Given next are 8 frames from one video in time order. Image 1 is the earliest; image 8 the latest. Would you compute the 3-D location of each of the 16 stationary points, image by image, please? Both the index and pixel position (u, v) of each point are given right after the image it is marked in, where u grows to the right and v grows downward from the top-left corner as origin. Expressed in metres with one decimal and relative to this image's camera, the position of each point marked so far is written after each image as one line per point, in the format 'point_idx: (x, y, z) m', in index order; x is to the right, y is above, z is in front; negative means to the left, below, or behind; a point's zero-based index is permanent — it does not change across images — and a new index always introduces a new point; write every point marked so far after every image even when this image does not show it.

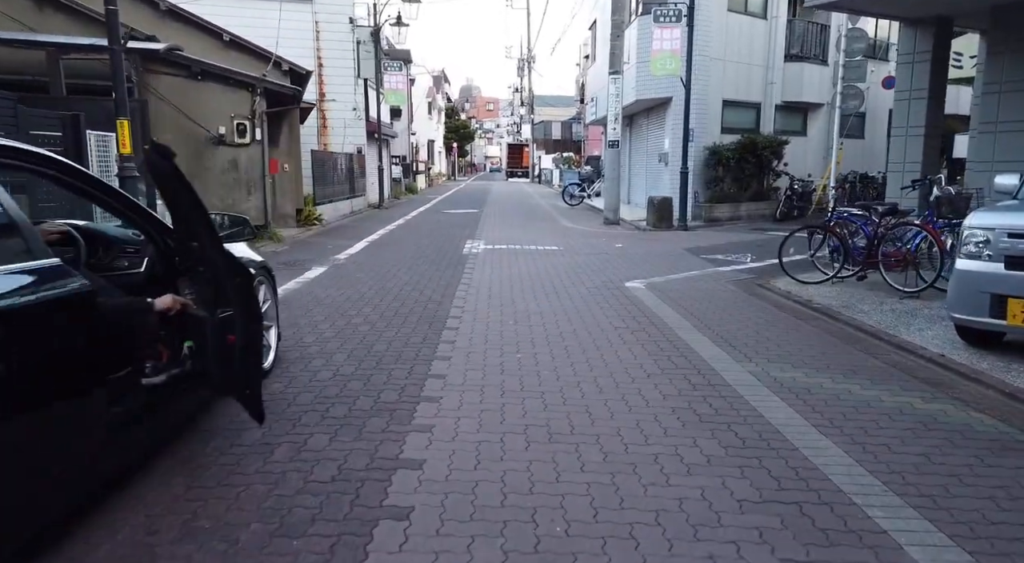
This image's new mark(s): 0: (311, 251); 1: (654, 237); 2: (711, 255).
0: (-4.0, +0.6, +15.0) m
1: (+3.1, +1.0, +17.0) m
2: (+3.6, +0.5, +14.0) m
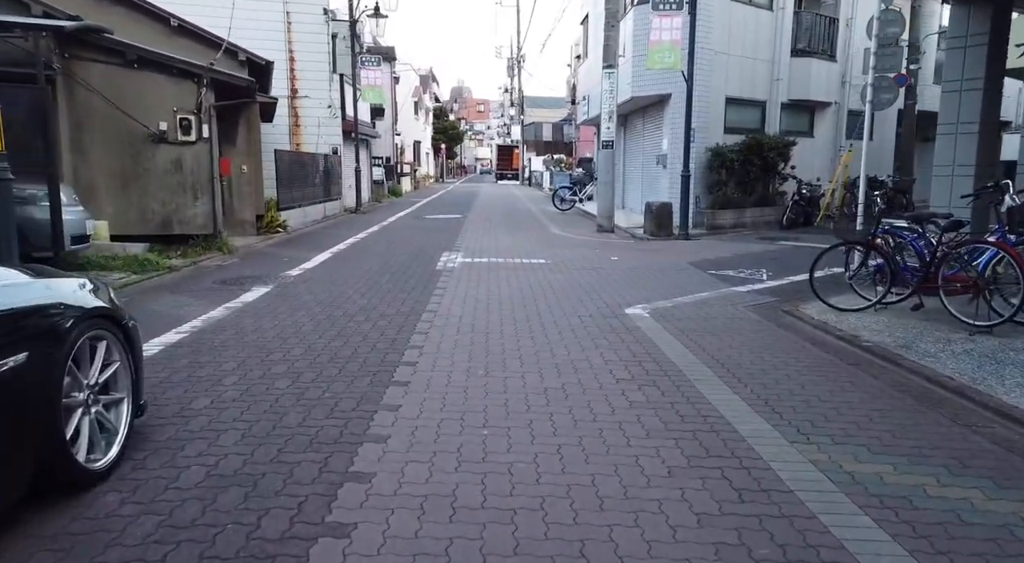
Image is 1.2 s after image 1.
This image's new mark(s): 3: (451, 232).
0: (-4.3, +0.3, +13.2) m
1: (+2.8, +0.7, +15.3) m
2: (+3.3, +0.2, +12.3) m
3: (-1.5, +1.2, +19.2) m
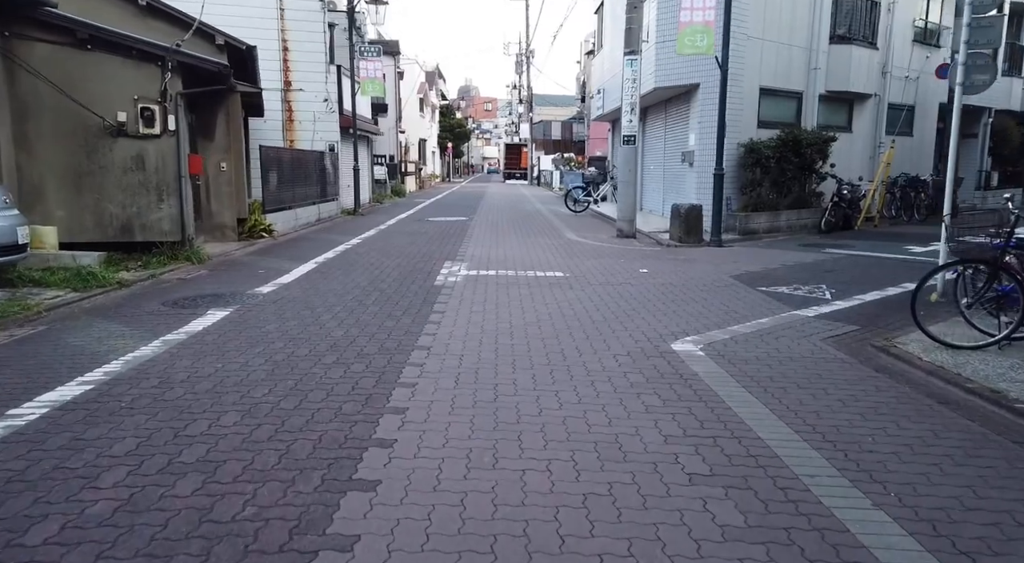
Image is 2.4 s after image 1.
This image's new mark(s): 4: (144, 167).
0: (-4.1, 0.0, +11.4) m
1: (+3.0, +0.4, +13.4) m
2: (+3.5, -0.1, +10.4) m
3: (-1.3, +1.0, +17.3) m
4: (-6.2, +1.9, +12.7) m
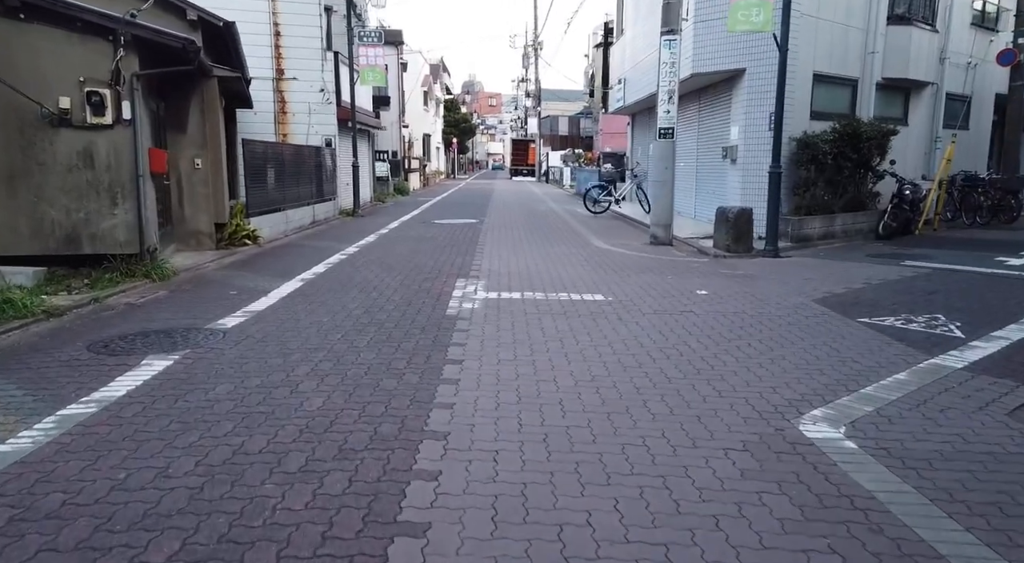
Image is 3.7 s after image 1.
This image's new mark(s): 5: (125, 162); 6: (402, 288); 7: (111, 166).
0: (-3.7, -0.2, +9.2) m
1: (+3.3, +0.1, +11.2) m
2: (+3.8, -0.4, +8.2) m
3: (-0.9, +0.7, +15.2) m
4: (-5.8, +1.6, +10.6) m
5: (-5.4, +1.7, +10.7) m
6: (-1.4, -0.1, +10.0) m
7: (-5.6, +1.6, +10.7) m
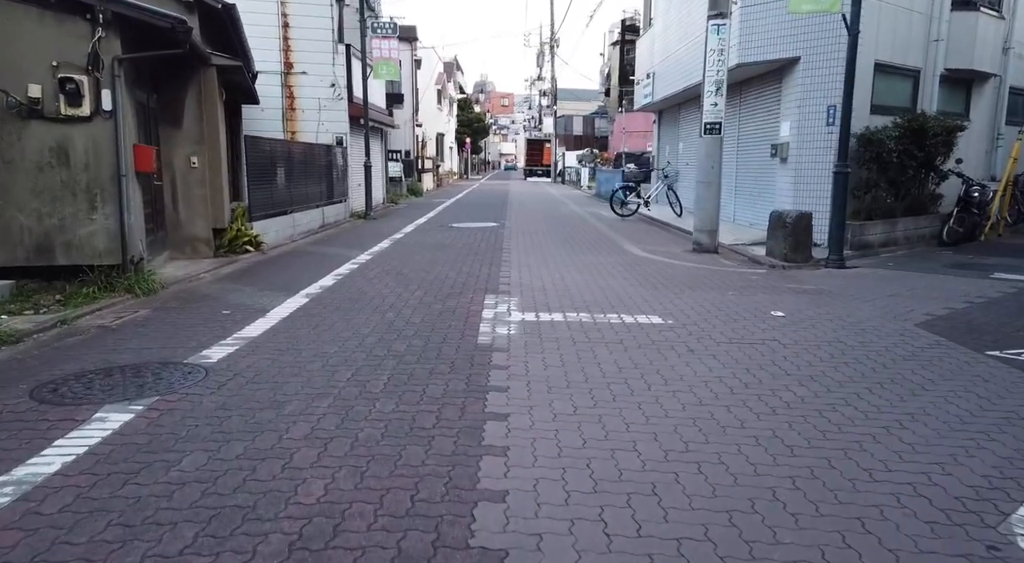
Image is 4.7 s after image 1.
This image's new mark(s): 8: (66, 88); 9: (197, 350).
0: (-3.3, -0.4, +7.9) m
1: (+3.8, -0.1, +9.7) m
2: (+4.2, -0.6, +6.7) m
3: (-0.4, +0.5, +13.8) m
4: (-5.4, +1.4, +9.3) m
5: (-5.0, +1.5, +9.4) m
6: (-1.0, -0.3, +8.6) m
7: (-5.2, +1.4, +9.3) m
8: (-5.2, +2.3, +9.0) m
9: (-2.7, -0.6, +6.6) m
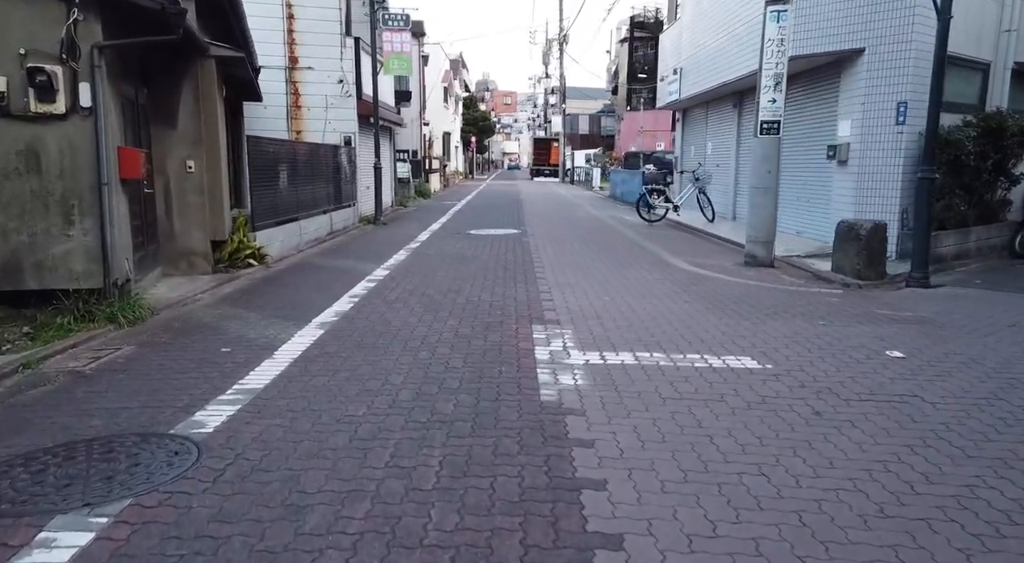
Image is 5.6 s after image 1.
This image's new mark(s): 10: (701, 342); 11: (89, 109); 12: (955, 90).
0: (-2.8, -0.7, +6.5) m
1: (+4.3, -0.4, +8.3) m
2: (+4.8, -0.9, +5.3) m
3: (+0.1, +0.3, +12.3) m
4: (-4.8, +1.2, +7.9) m
5: (-4.5, +1.2, +8.0) m
6: (-0.5, -0.6, +7.2) m
7: (-4.6, +1.1, +7.9) m
8: (-4.7, +2.0, +7.6) m
9: (-2.2, -0.9, +5.2) m
10: (+1.8, -0.6, +7.1) m
11: (-4.4, +1.8, +8.0) m
12: (+7.8, +3.4, +13.4) m
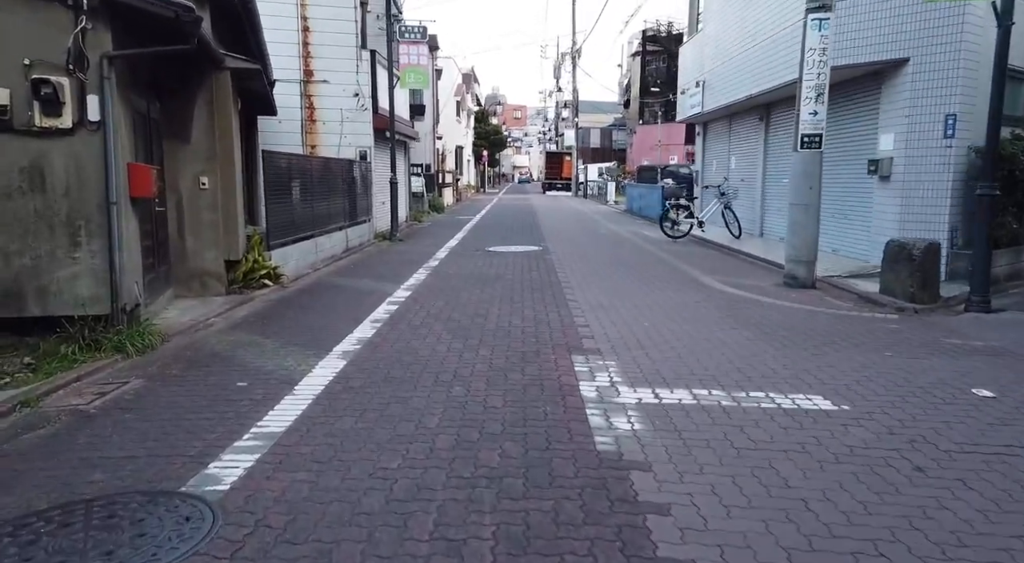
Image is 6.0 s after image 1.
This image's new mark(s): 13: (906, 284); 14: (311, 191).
0: (-2.5, -0.9, +5.9) m
1: (+4.7, -0.6, +7.7) m
2: (+5.1, -1.1, +4.6) m
3: (+0.5, -0.1, +11.7) m
4: (-4.5, +0.9, +7.3) m
5: (-4.1, +1.0, +7.5) m
6: (-0.1, -0.8, +6.6) m
7: (-4.3, +0.9, +7.4) m
8: (-4.4, +1.8, +7.1) m
9: (-1.9, -1.1, +4.6) m
10: (+2.1, -0.8, +6.5) m
11: (-4.0, +1.5, +7.4) m
12: (+8.2, +3.0, +12.8) m
13: (+5.2, 0.0, +10.1) m
14: (-4.1, +1.8, +15.5) m
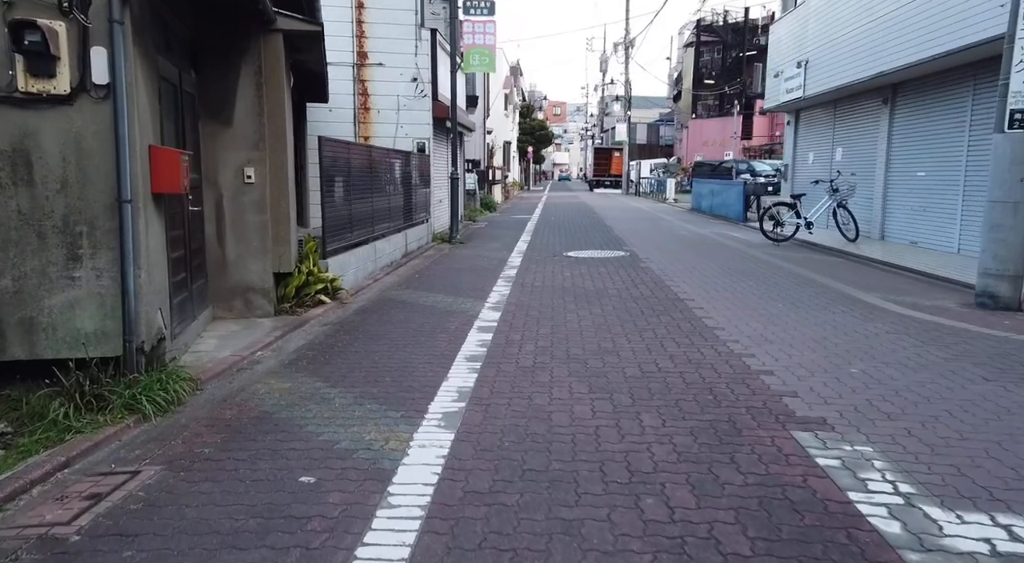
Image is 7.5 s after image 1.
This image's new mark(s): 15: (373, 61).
0: (-1.3, -1.2, +3.6) m
1: (+5.9, -0.9, +5.0) m
2: (+6.2, -1.4, +2.0) m
3: (+2.0, -0.3, +9.3) m
4: (-3.3, +0.7, +5.1) m
5: (-2.9, +0.7, +5.2) m
6: (+1.1, -1.1, +4.2) m
7: (-3.0, +0.7, +5.2) m
8: (-3.1, +1.5, +4.9) m
9: (-0.8, -1.3, +2.3) m
10: (+3.3, -1.1, +3.9) m
11: (-2.8, +1.3, +5.2) m
12: (+9.7, +2.7, +10.0) m
13: (+6.5, -0.3, +7.4) m
14: (-2.4, +1.6, +13.3) m
15: (-3.1, +5.1, +17.6) m
